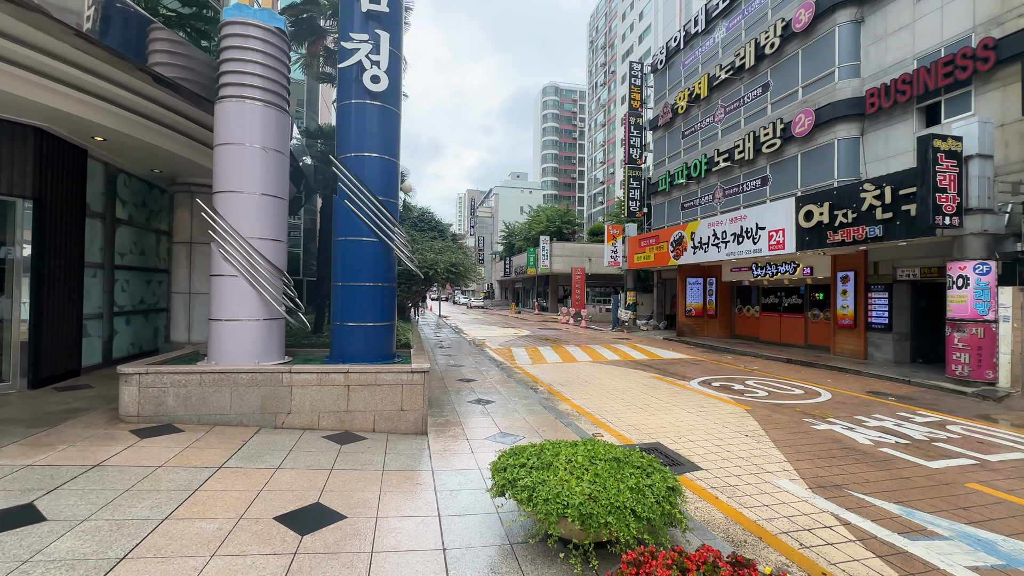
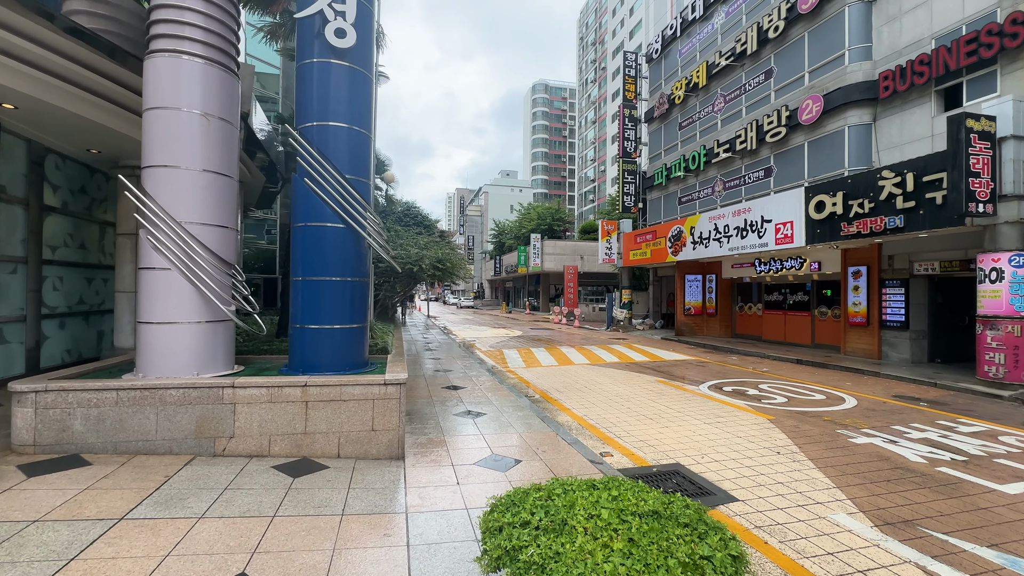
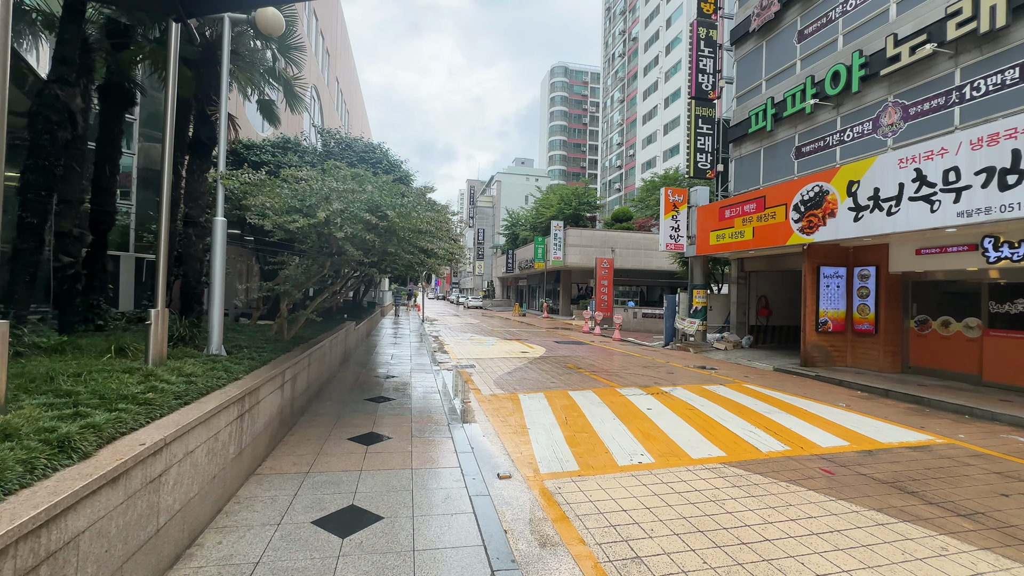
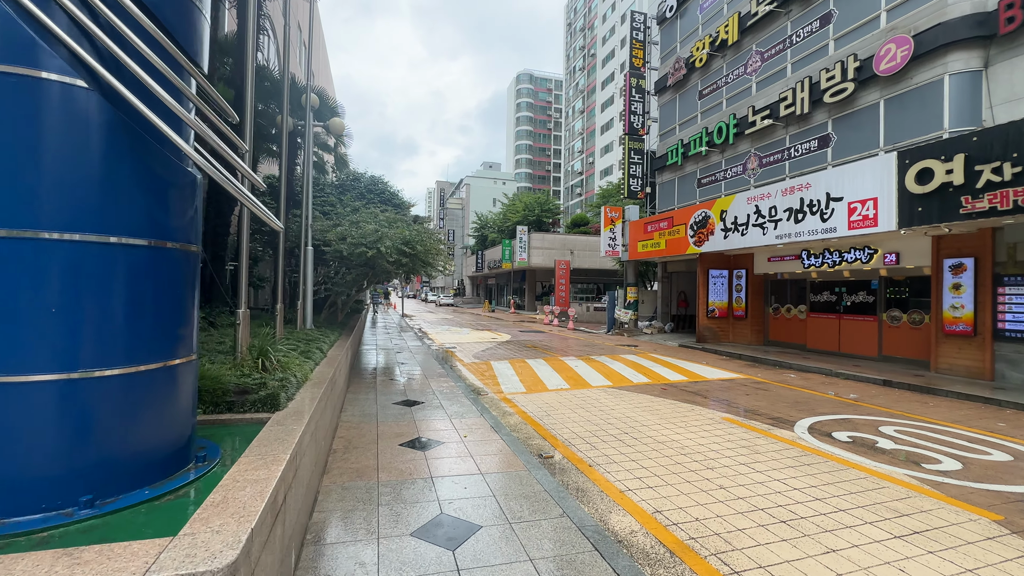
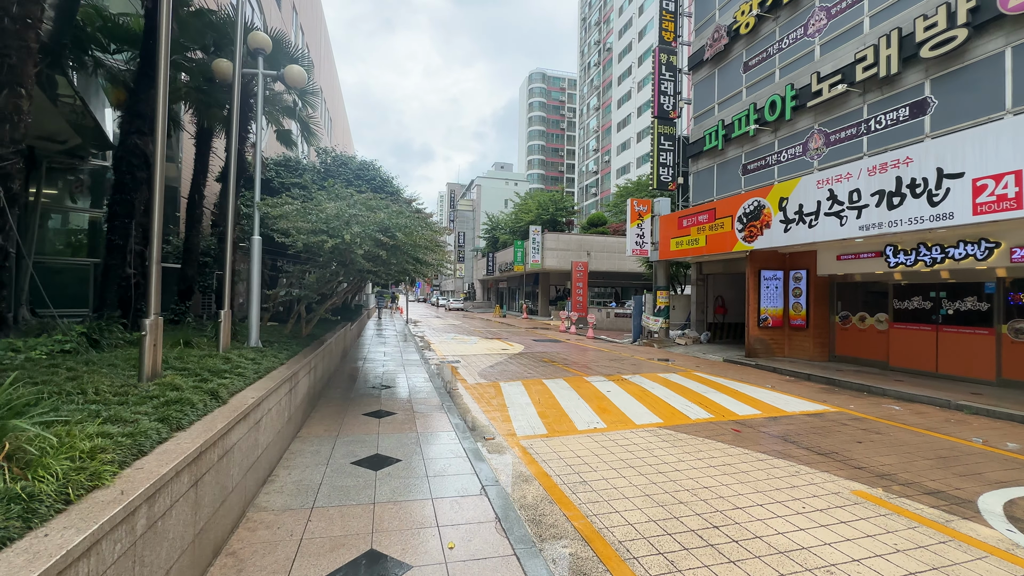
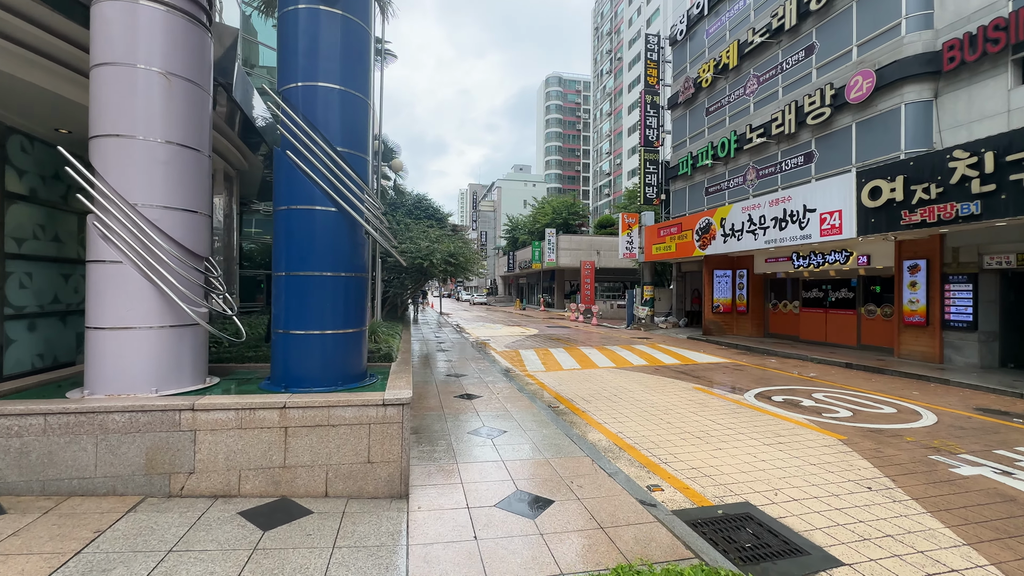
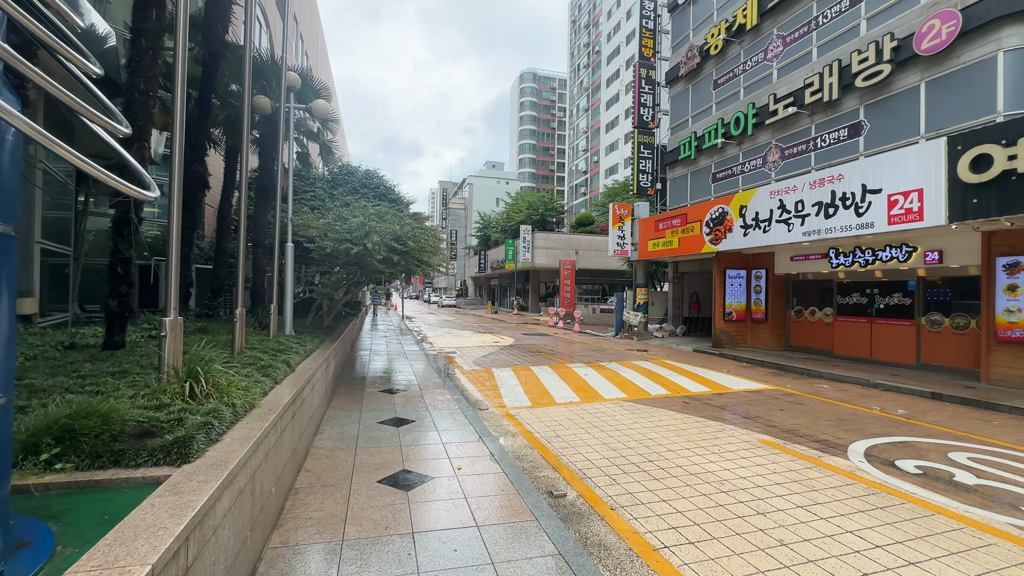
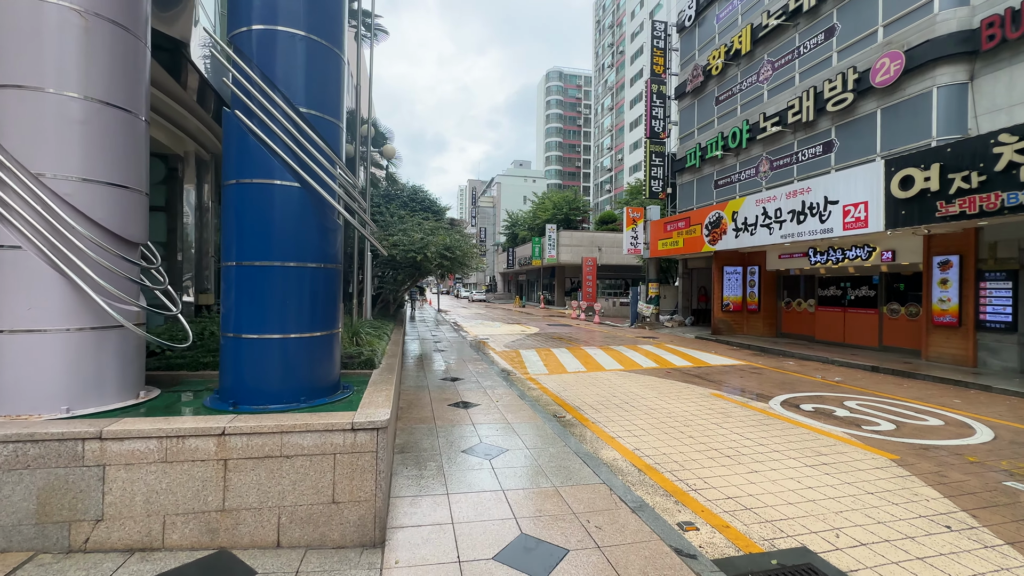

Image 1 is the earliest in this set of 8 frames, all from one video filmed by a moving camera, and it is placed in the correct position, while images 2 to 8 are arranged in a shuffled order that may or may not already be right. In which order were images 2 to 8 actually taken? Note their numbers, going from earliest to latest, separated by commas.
2, 6, 8, 4, 7, 5, 3
